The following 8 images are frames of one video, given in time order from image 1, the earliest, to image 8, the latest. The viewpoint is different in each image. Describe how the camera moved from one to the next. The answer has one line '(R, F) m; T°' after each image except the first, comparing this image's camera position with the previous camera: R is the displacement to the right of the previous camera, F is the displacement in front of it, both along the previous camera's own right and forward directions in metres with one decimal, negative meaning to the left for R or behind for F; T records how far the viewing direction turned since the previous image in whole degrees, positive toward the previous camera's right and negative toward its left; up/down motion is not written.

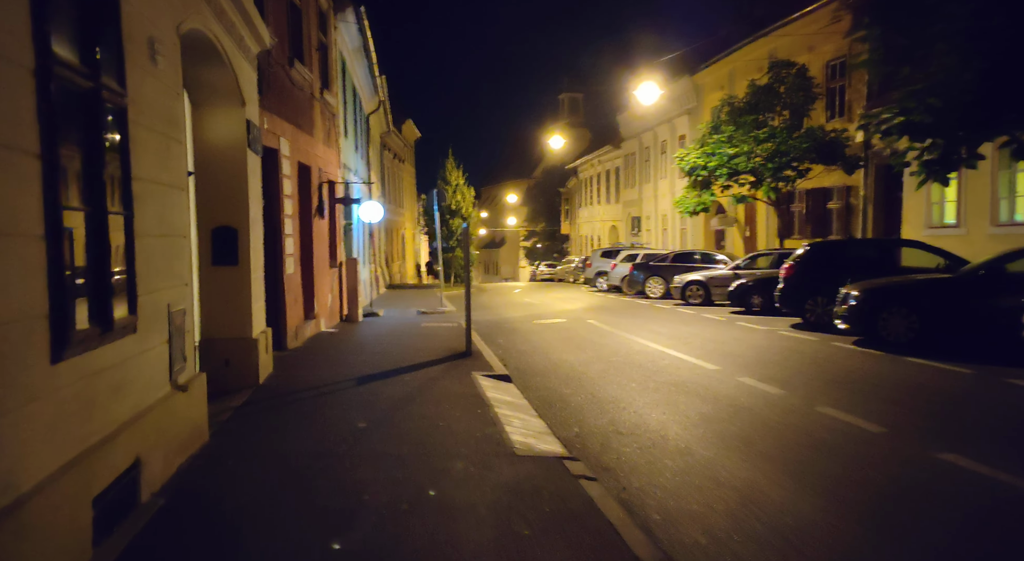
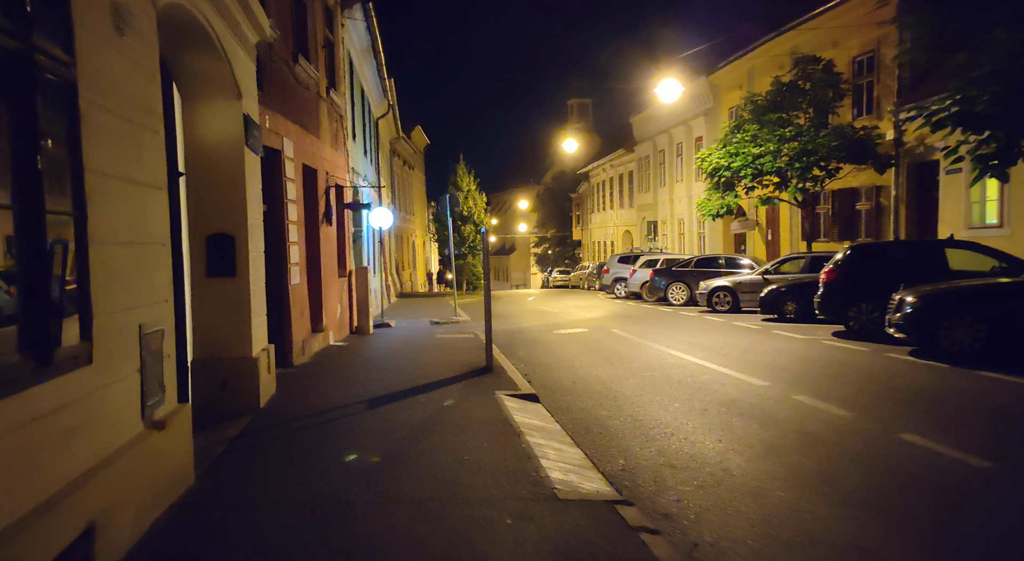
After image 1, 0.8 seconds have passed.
(-0.2, +0.9) m; -1°
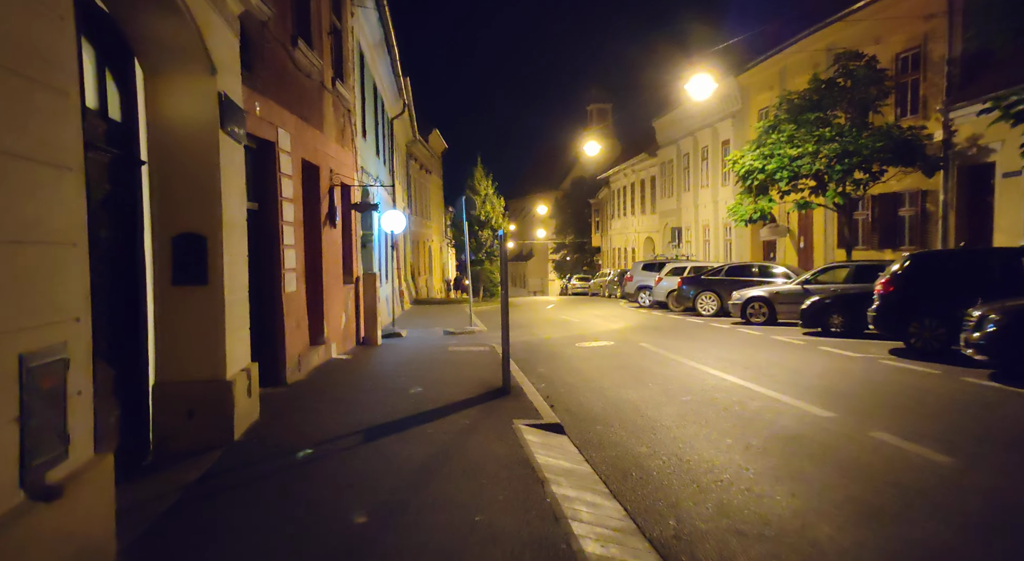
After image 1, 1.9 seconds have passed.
(0.0, +1.2) m; -1°
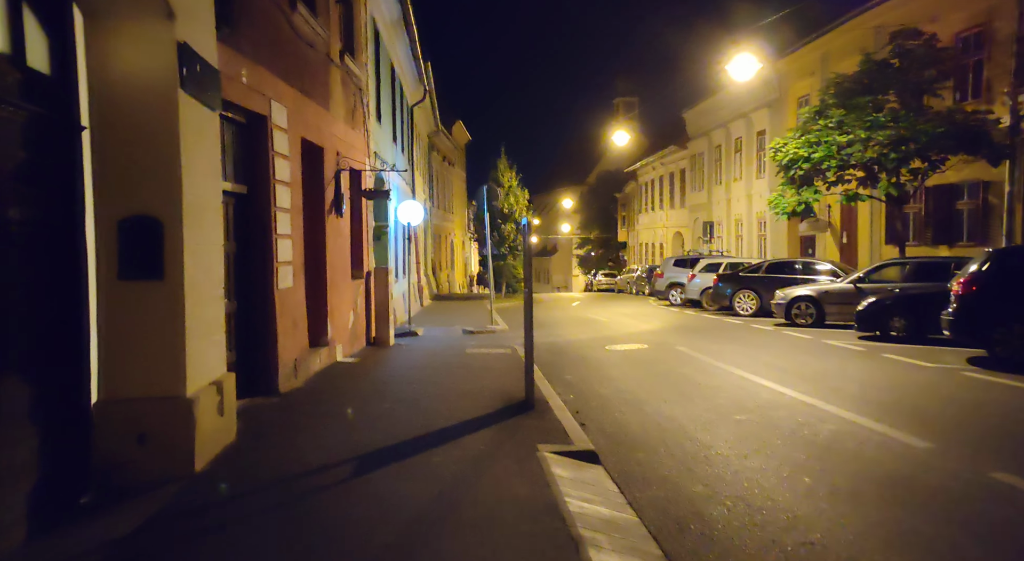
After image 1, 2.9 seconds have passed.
(0.0, +1.2) m; -2°
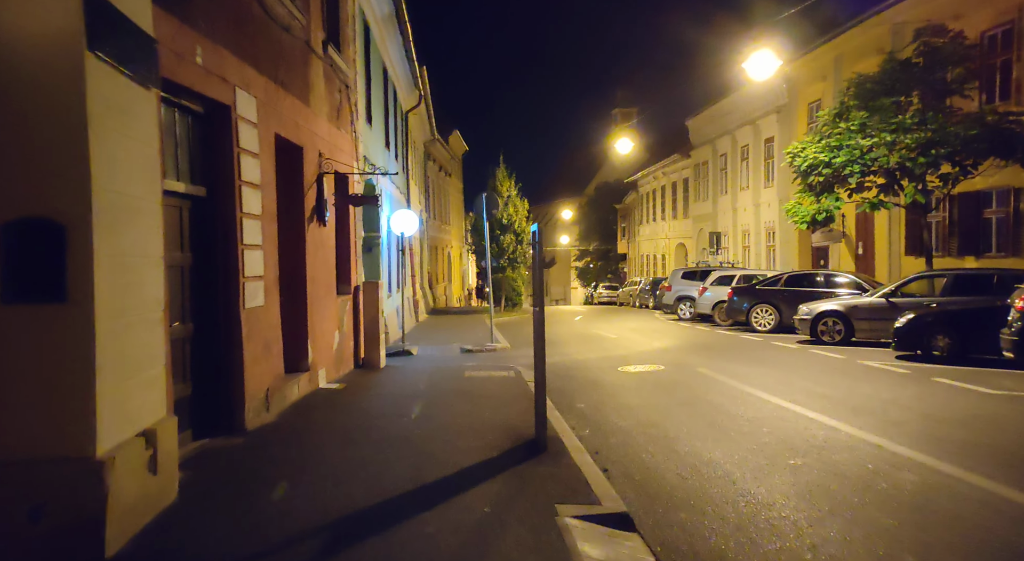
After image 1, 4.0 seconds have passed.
(-0.1, +1.2) m; 0°
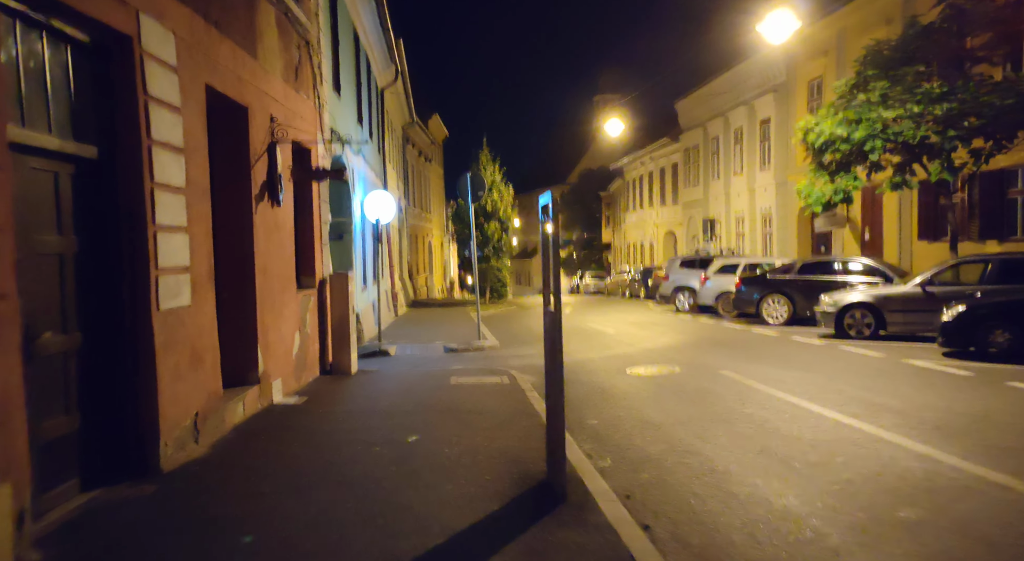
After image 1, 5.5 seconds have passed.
(-0.2, +1.7) m; +1°
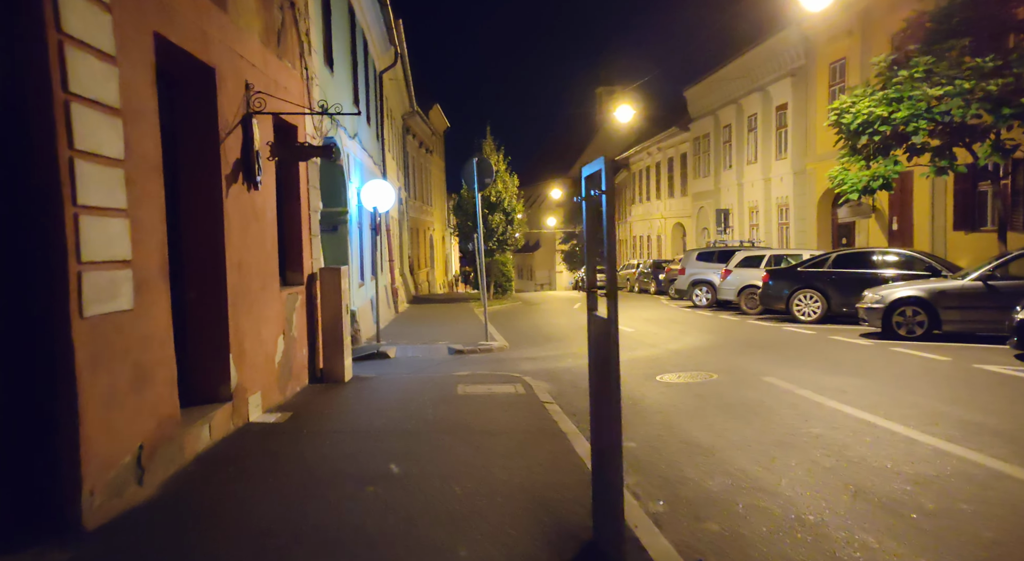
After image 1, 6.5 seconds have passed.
(-0.2, +1.2) m; 0°
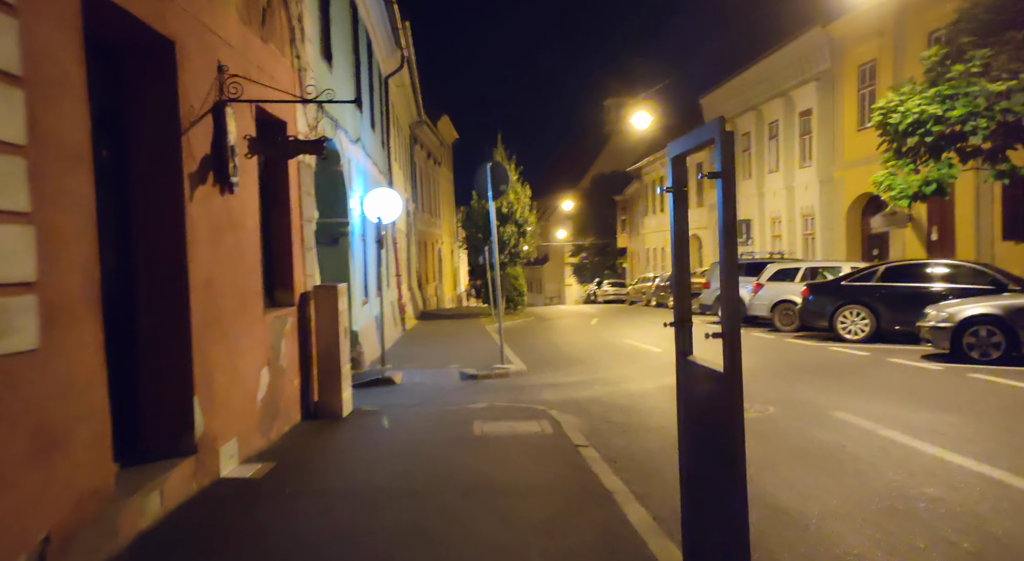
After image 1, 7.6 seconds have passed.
(-0.2, +1.2) m; -1°
